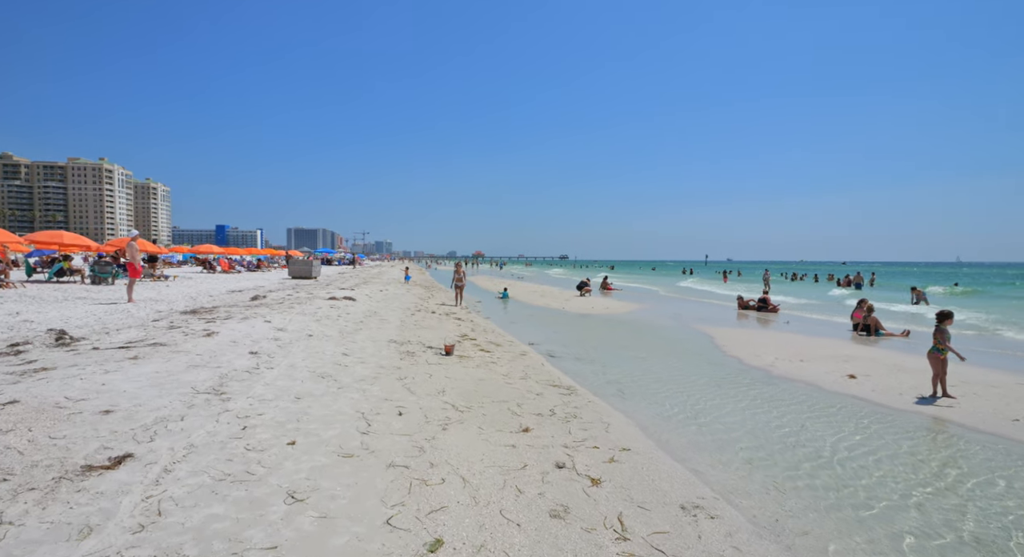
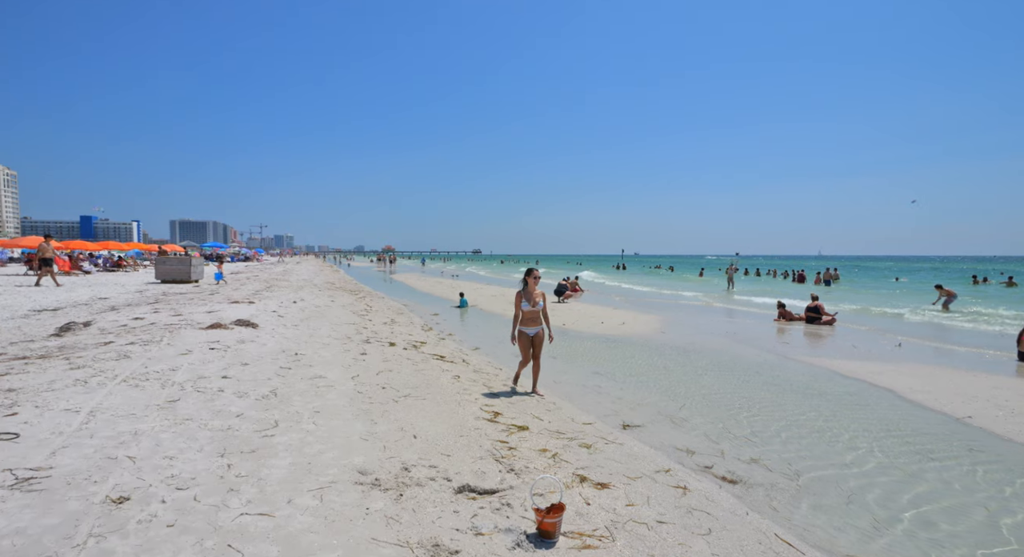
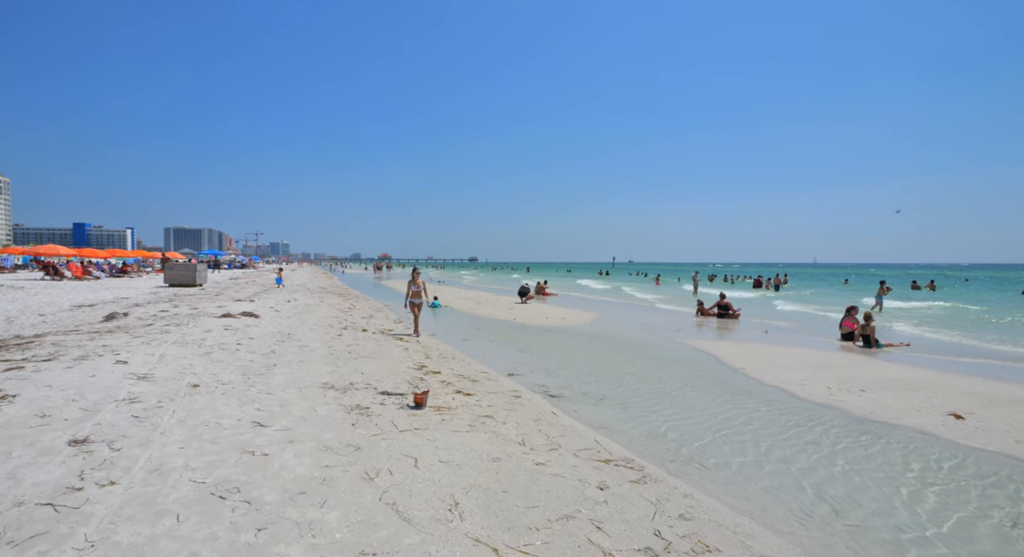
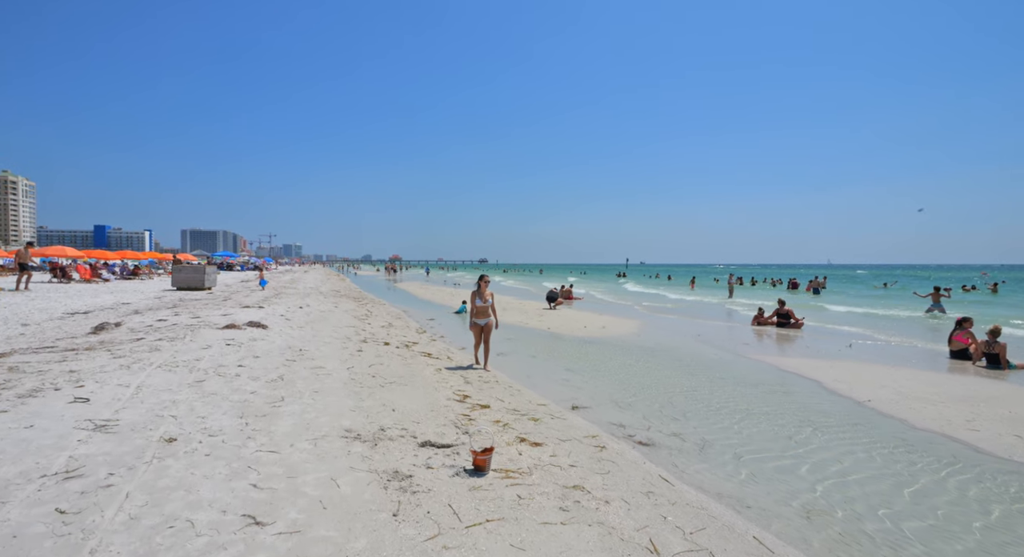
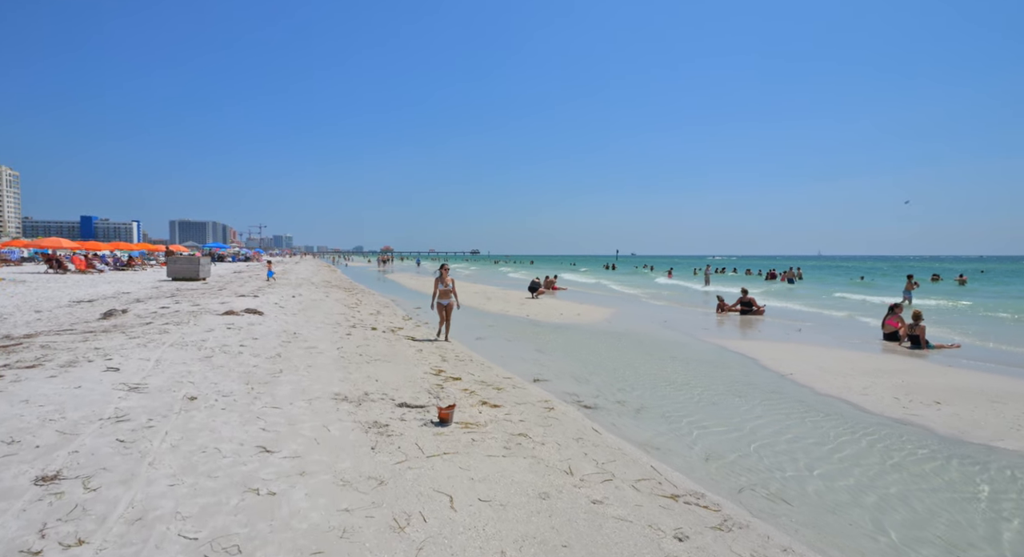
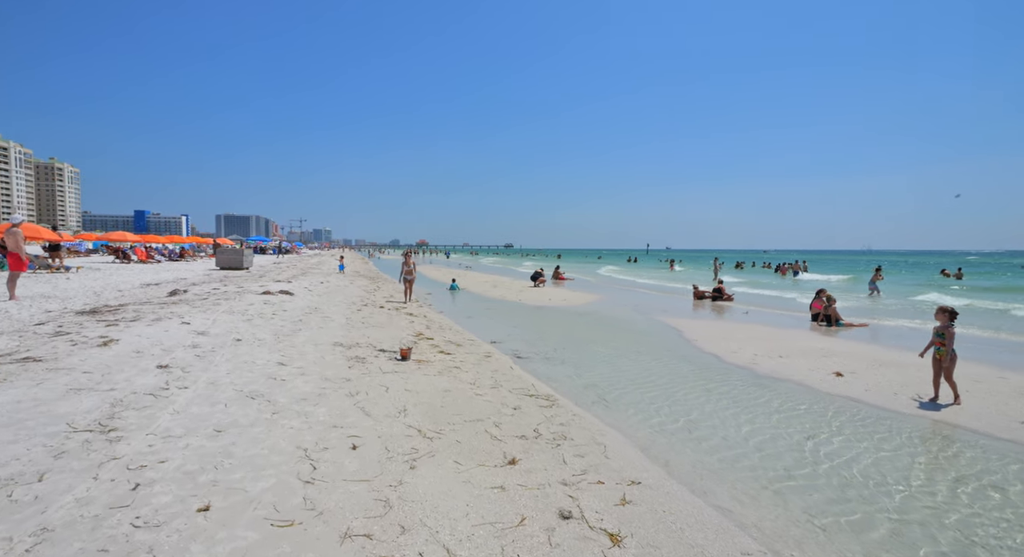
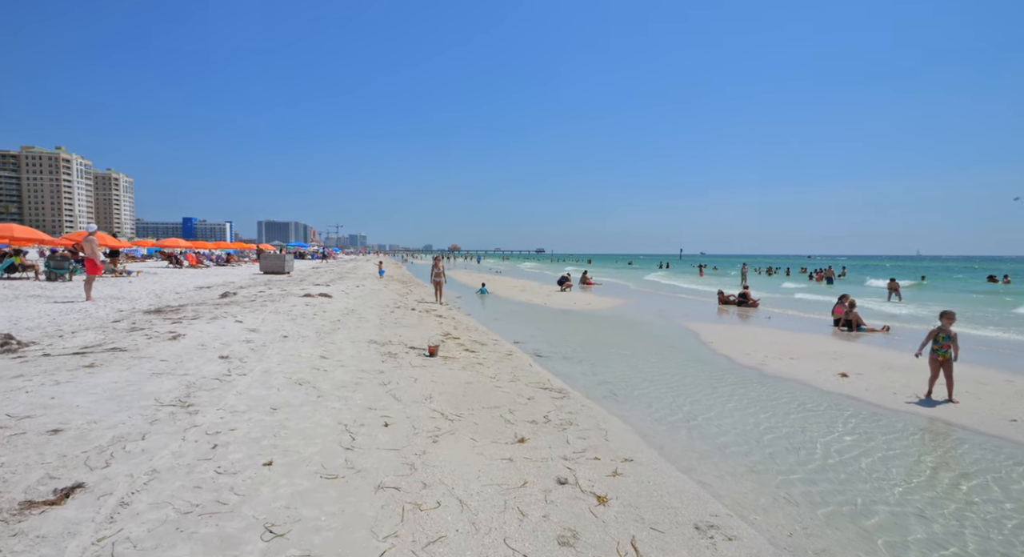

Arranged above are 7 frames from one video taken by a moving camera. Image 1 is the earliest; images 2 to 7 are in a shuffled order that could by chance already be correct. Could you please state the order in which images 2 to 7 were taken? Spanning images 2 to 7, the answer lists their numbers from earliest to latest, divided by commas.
7, 6, 3, 5, 4, 2
